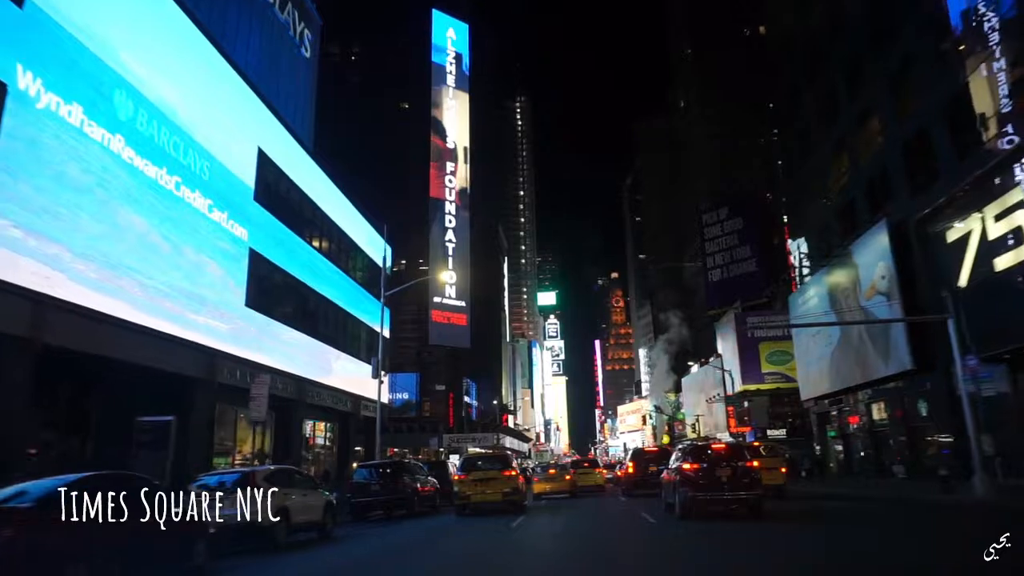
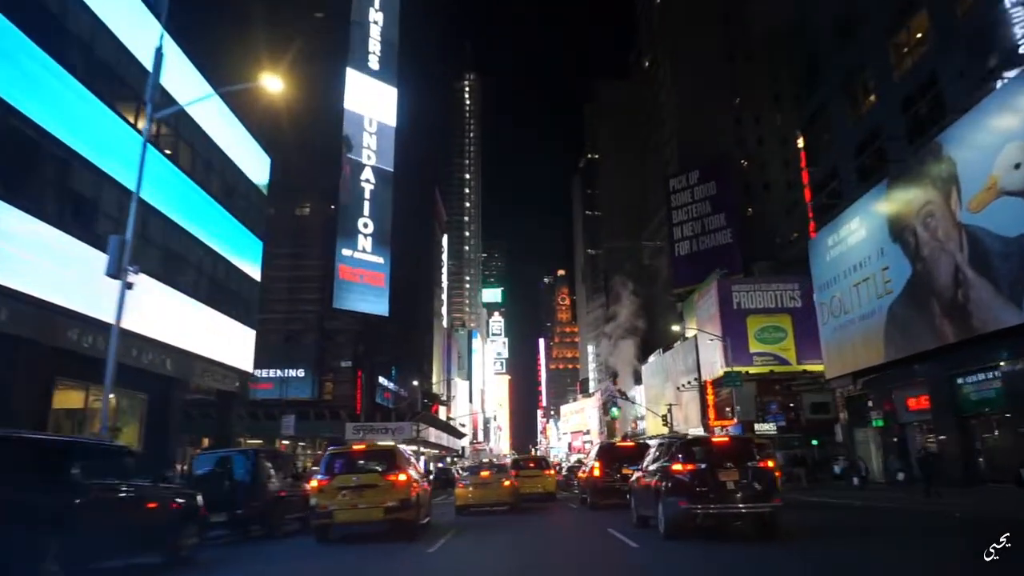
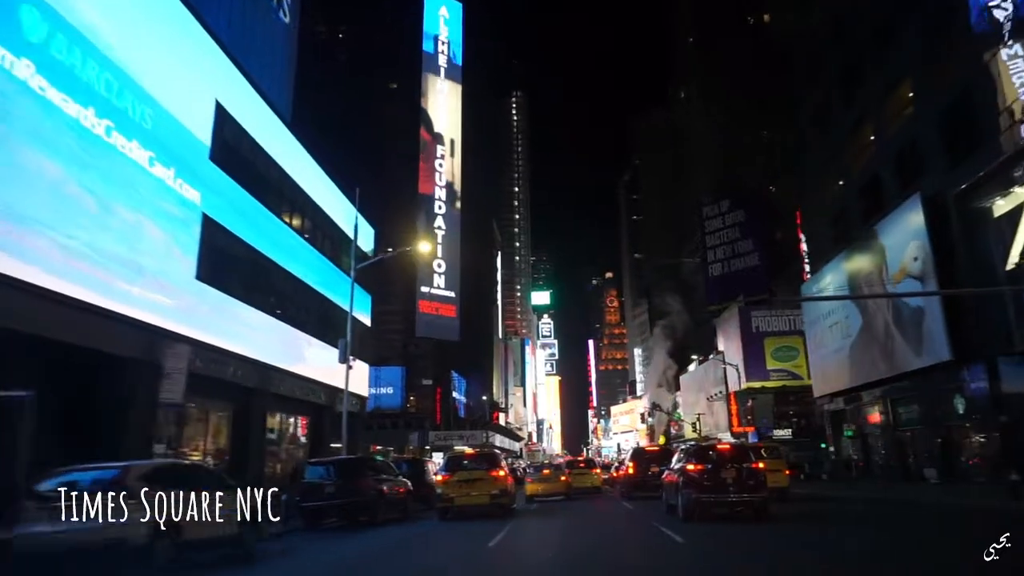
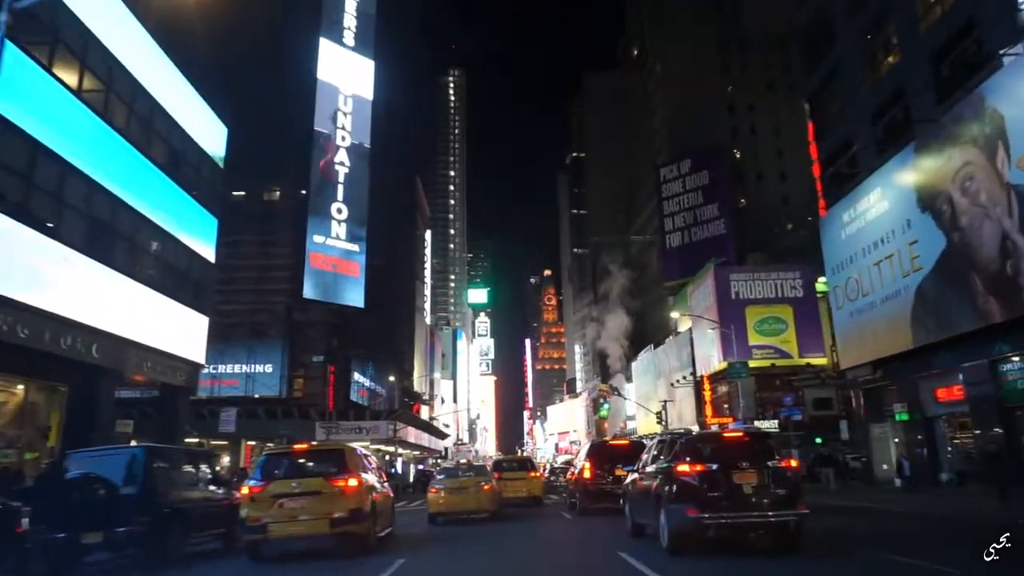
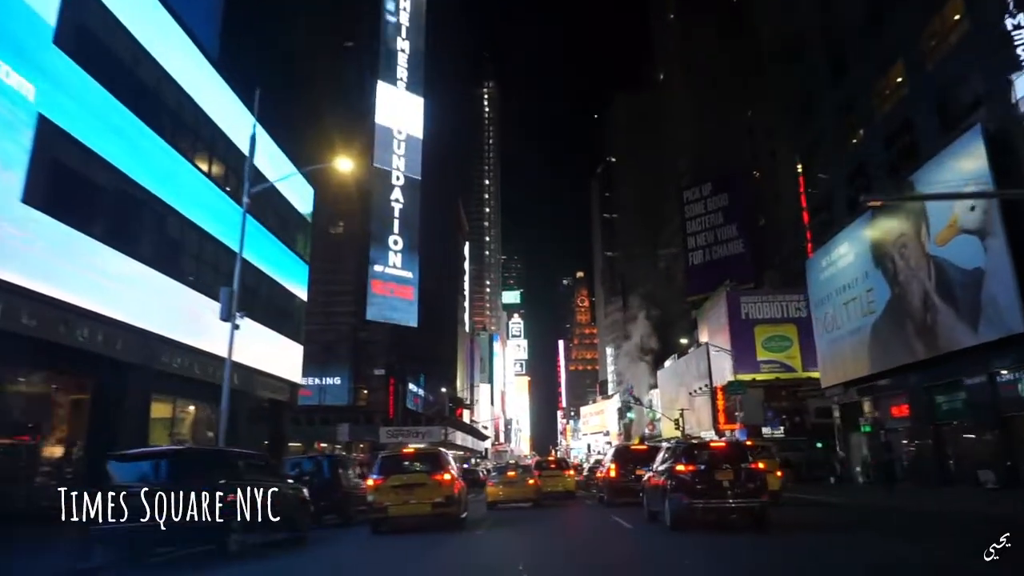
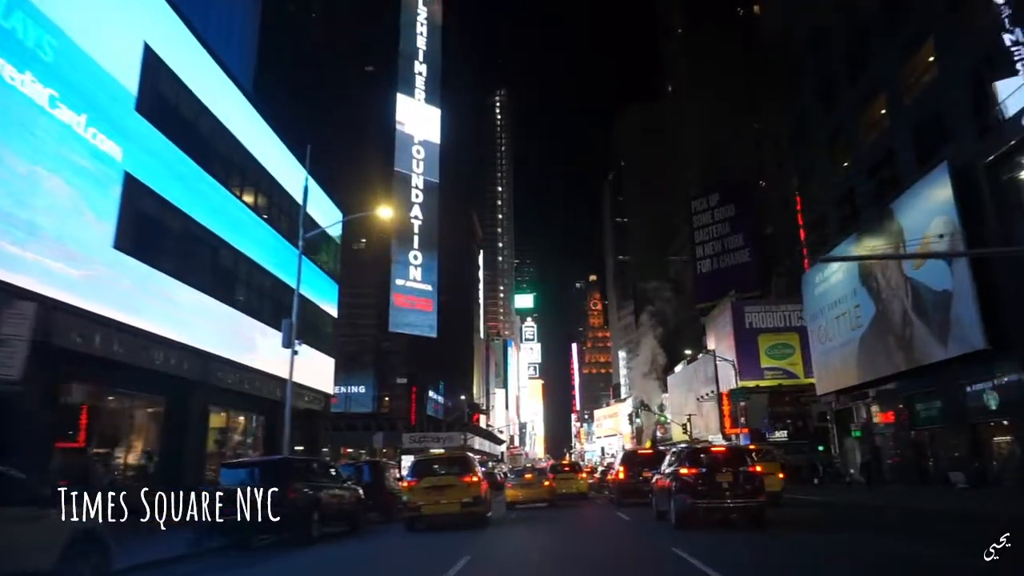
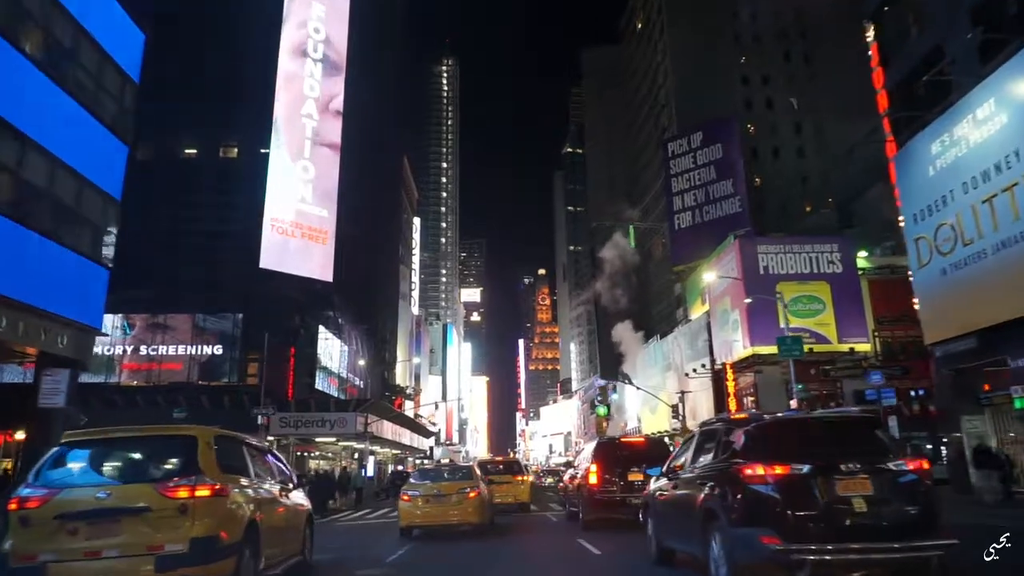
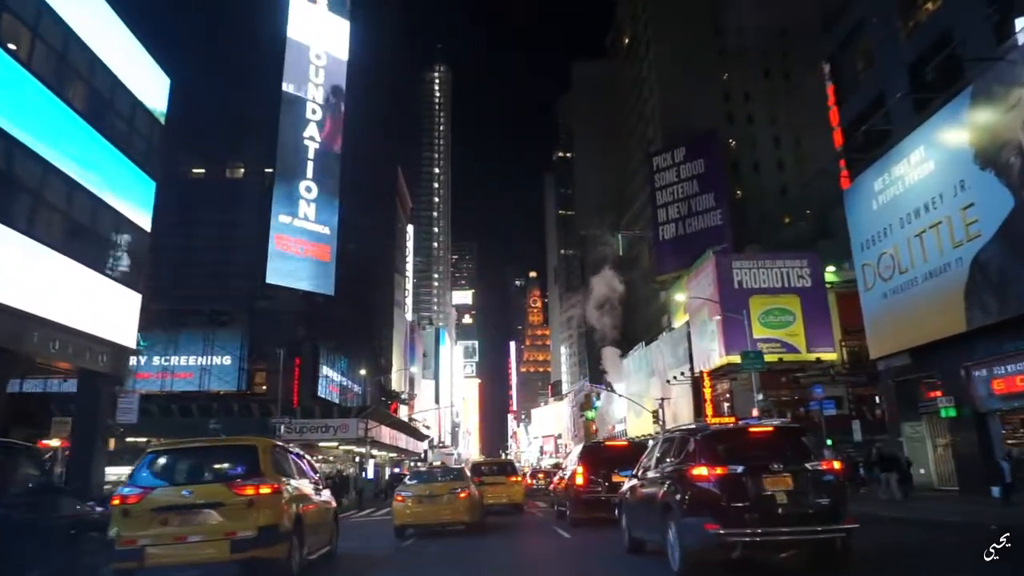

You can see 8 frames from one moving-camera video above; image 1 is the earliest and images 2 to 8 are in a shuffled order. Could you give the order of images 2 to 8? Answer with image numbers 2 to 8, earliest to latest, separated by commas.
3, 6, 5, 2, 4, 8, 7
